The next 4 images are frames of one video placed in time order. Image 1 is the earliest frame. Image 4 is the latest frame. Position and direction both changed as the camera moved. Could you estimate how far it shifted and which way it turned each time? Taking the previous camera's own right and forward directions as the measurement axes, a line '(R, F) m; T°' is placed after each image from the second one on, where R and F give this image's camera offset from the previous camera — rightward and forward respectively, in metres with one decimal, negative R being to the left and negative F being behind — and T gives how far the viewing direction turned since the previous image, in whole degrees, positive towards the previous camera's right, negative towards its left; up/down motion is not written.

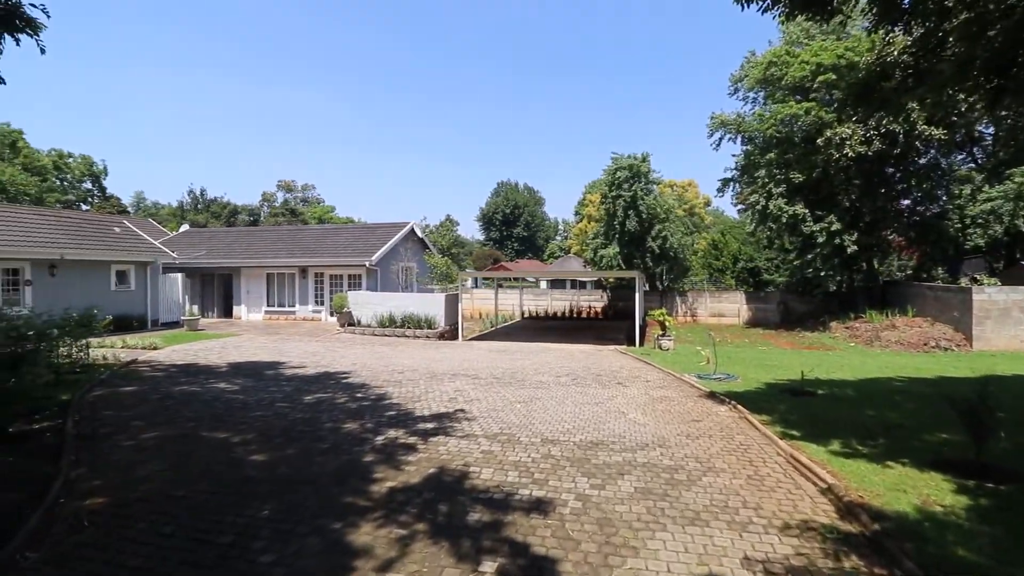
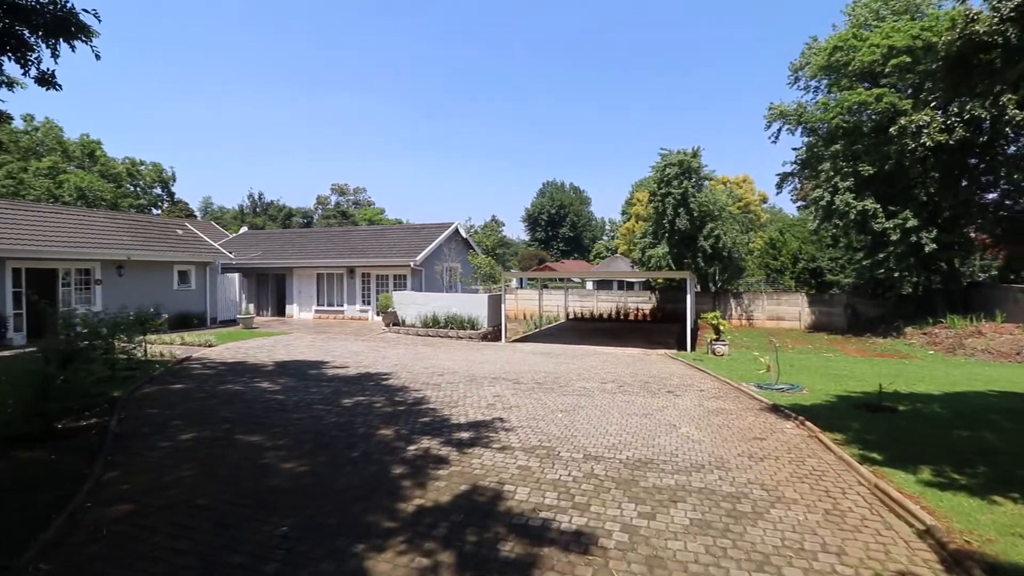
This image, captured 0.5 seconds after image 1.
(+0.1, +0.4) m; -5°
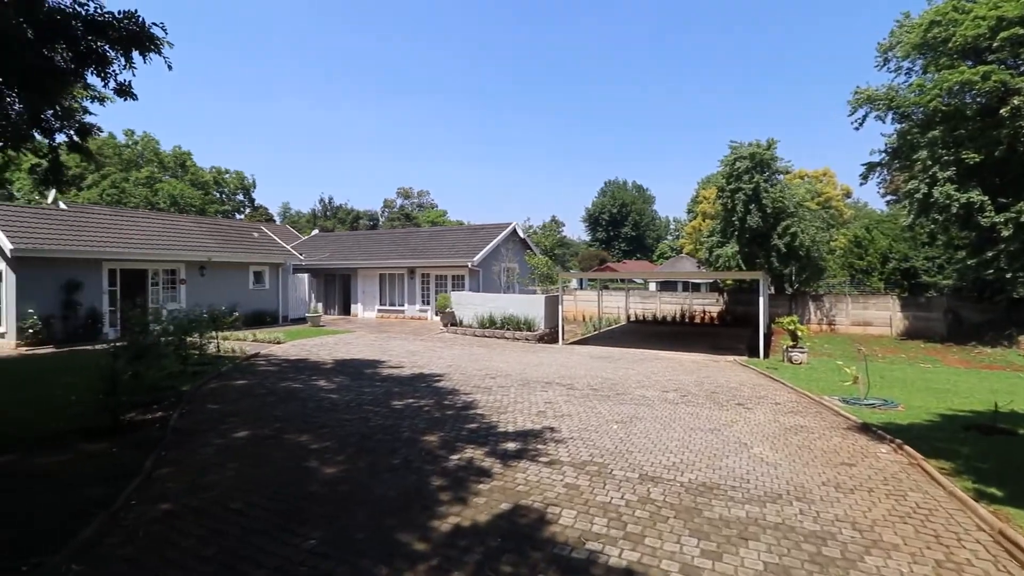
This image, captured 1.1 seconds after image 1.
(+0.1, +0.4) m; -7°
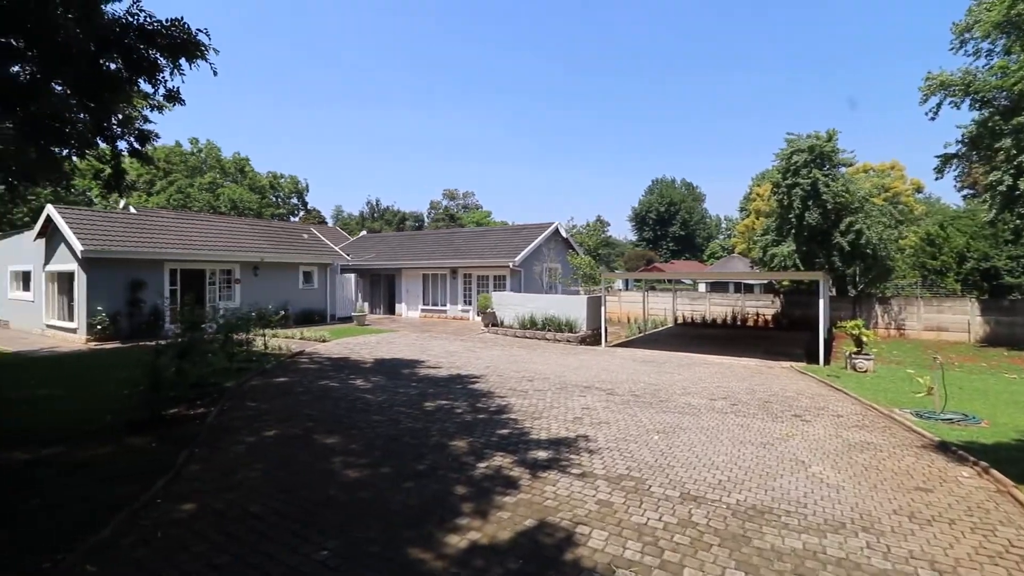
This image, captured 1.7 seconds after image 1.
(+0.2, +0.3) m; -5°
